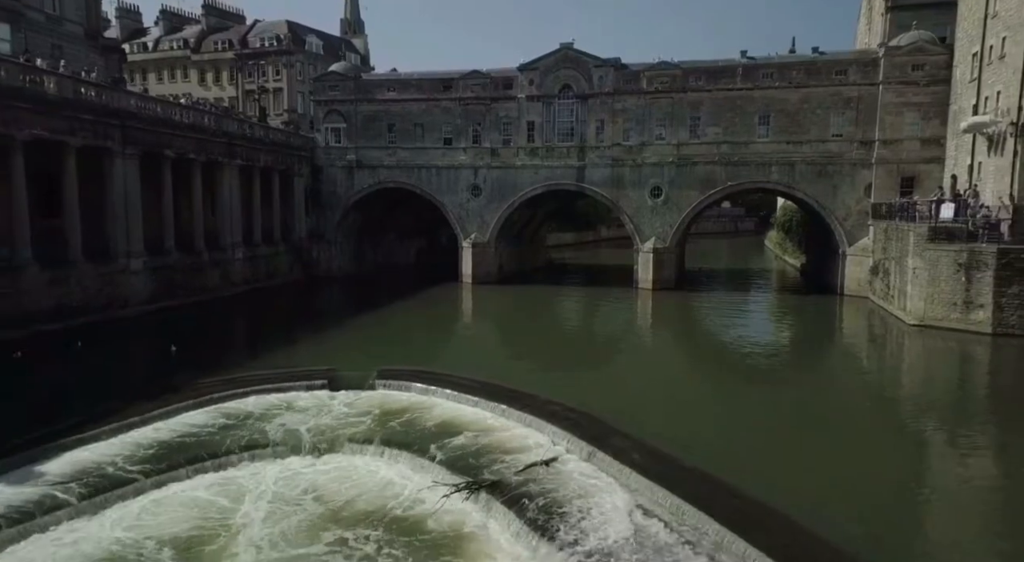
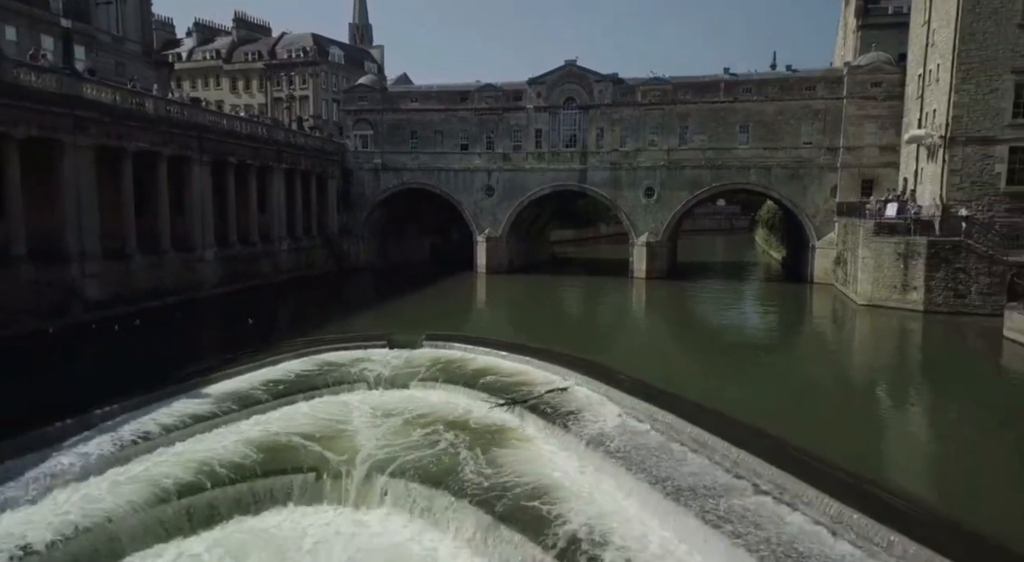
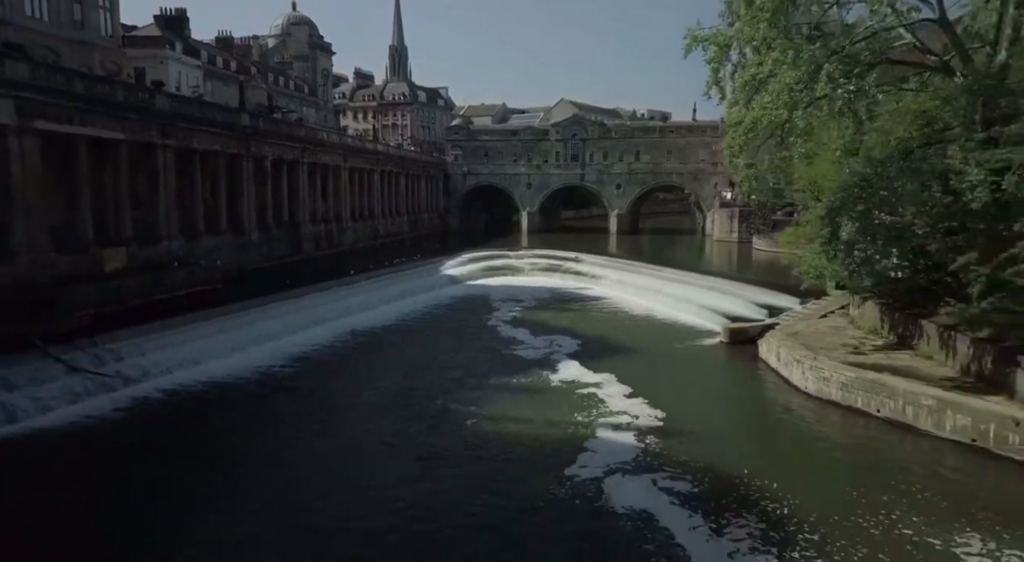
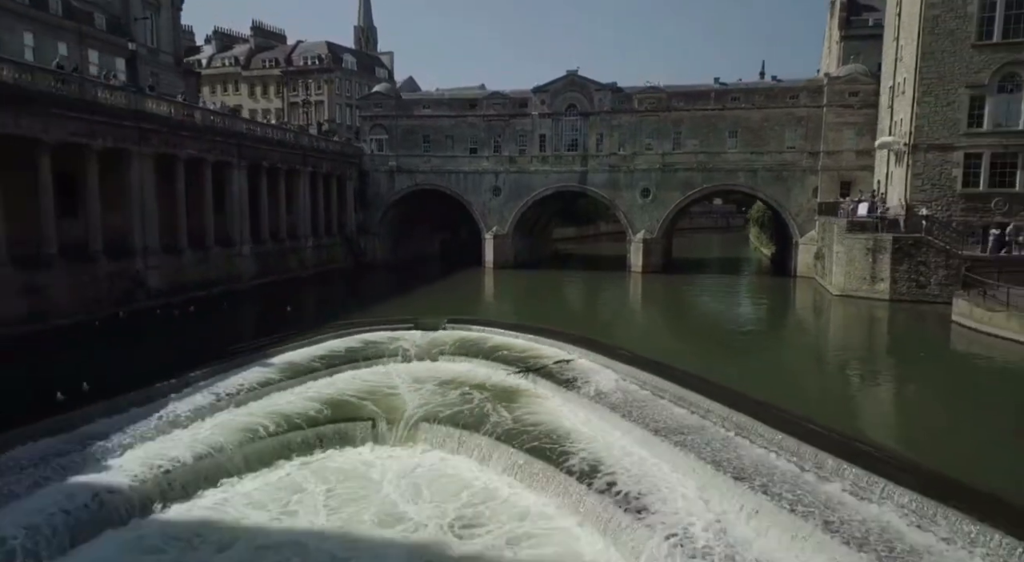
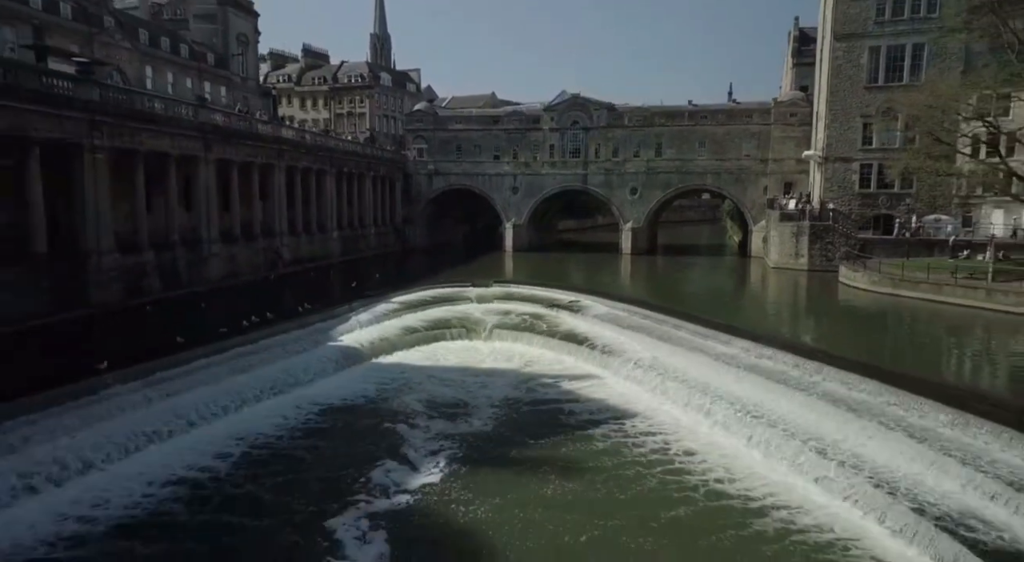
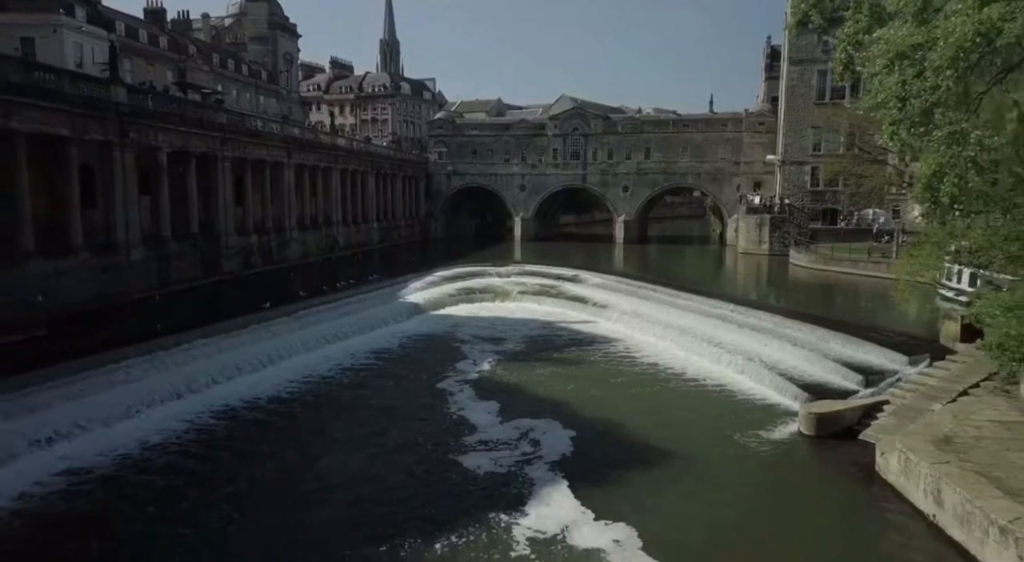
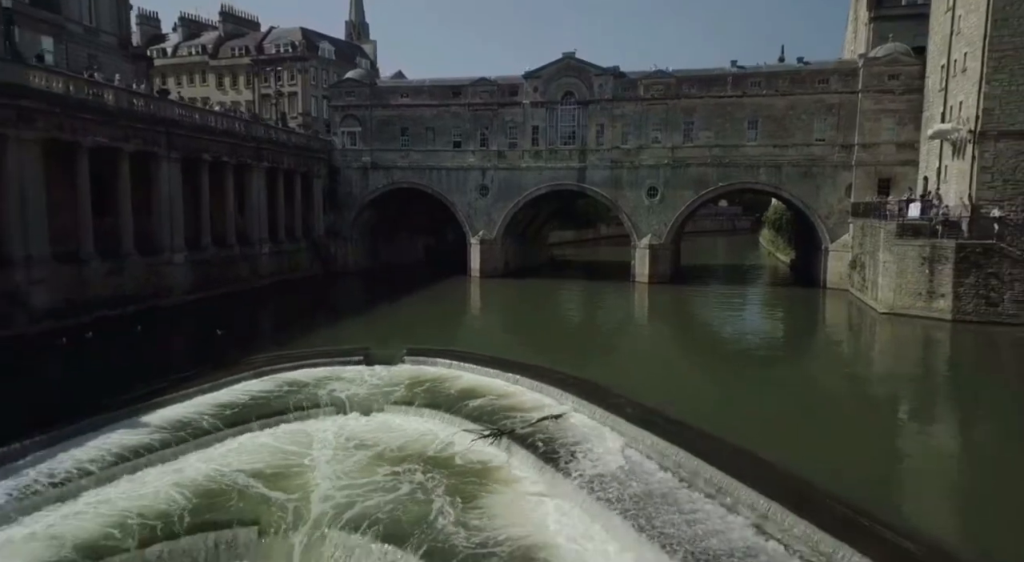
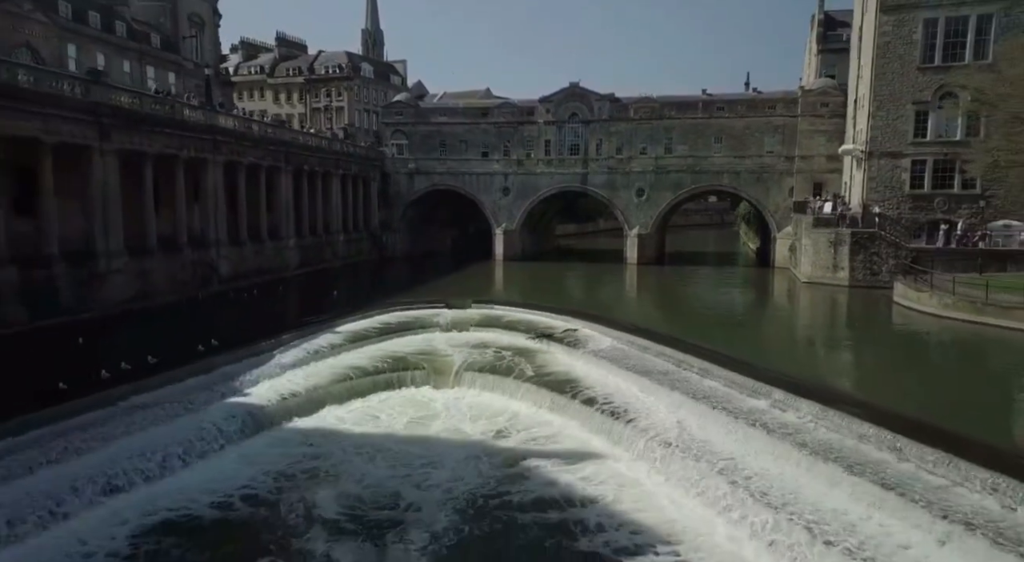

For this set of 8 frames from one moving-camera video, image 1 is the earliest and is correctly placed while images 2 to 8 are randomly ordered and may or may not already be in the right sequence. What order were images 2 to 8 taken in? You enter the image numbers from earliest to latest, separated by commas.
7, 2, 4, 8, 5, 6, 3
